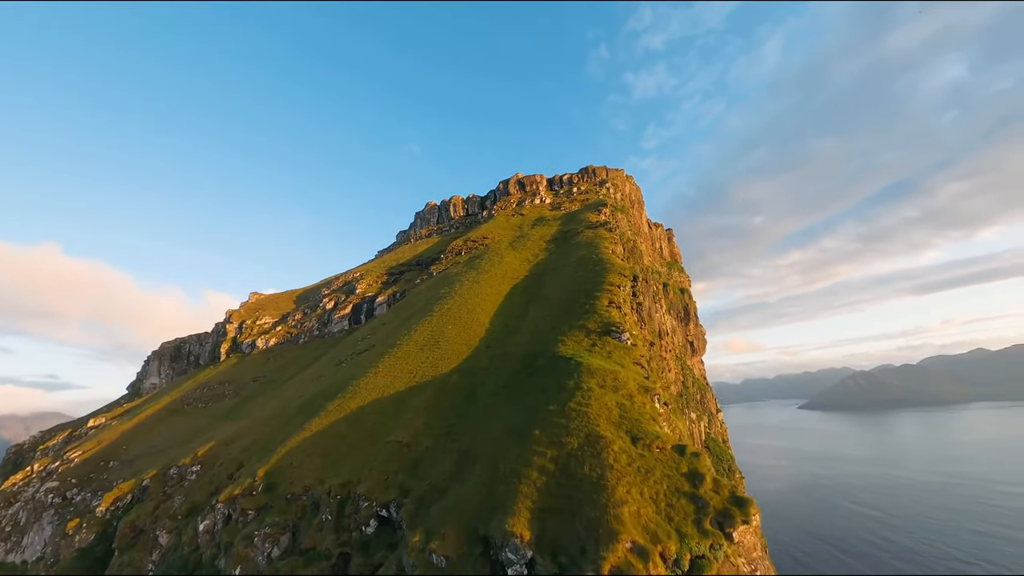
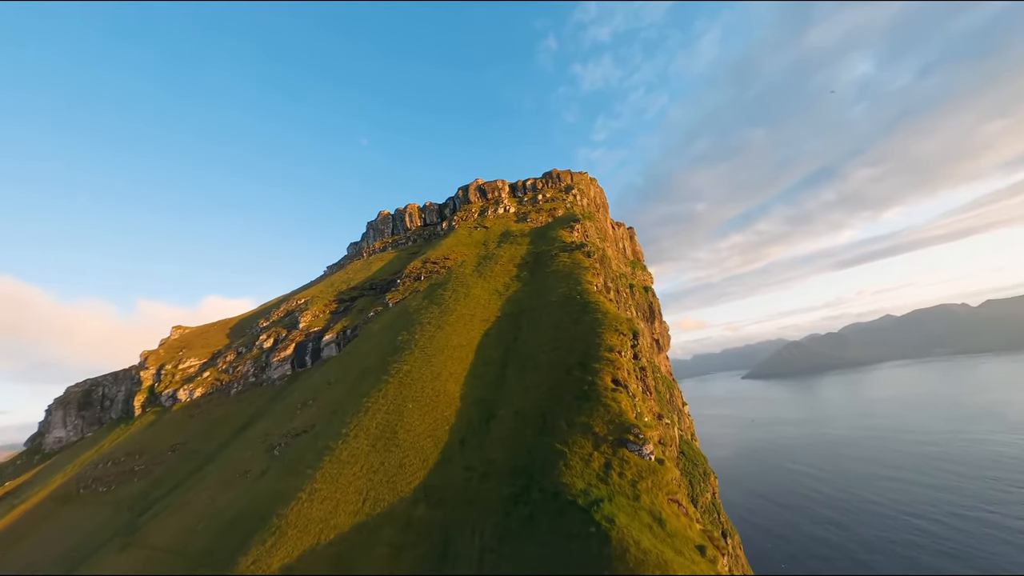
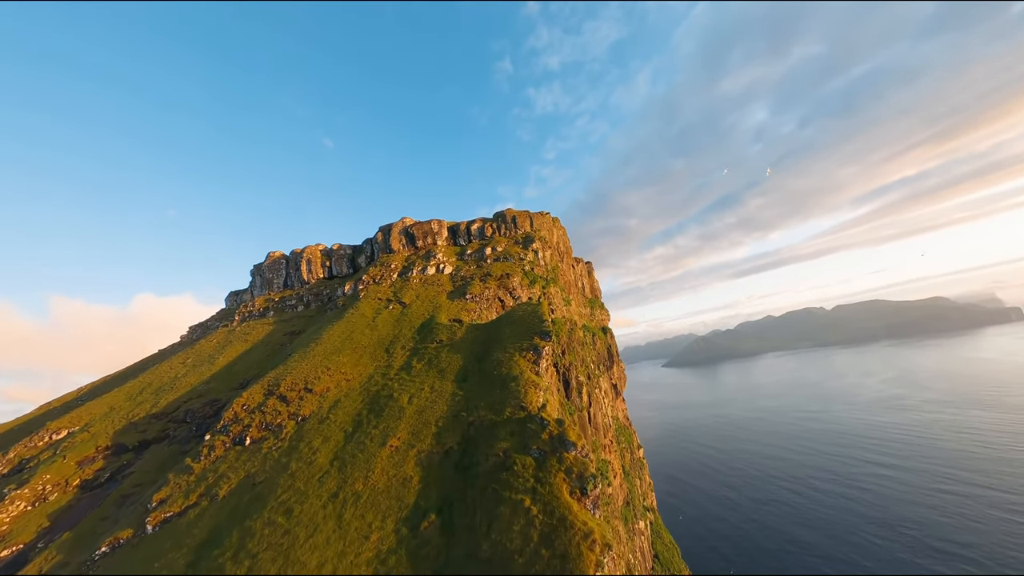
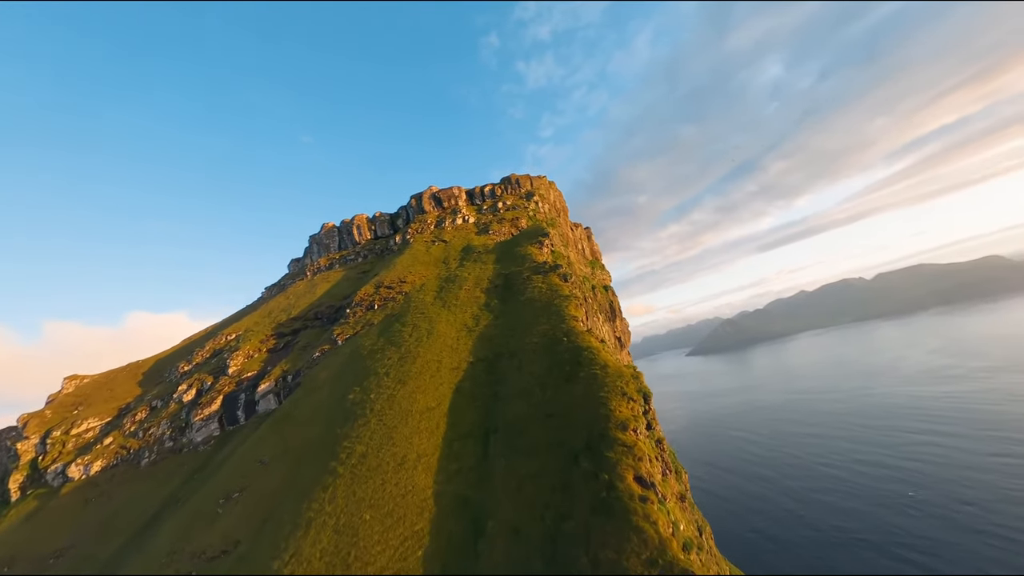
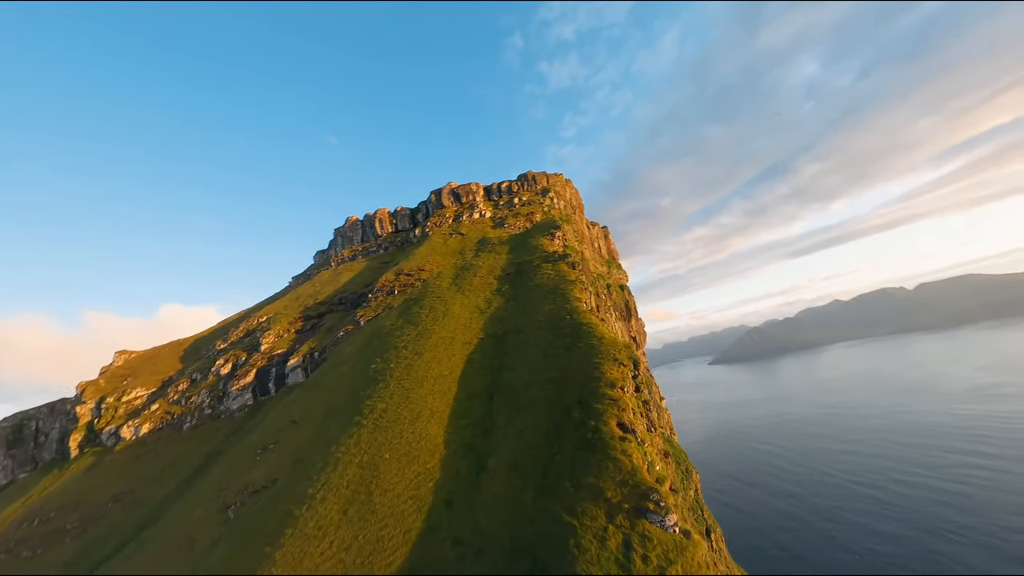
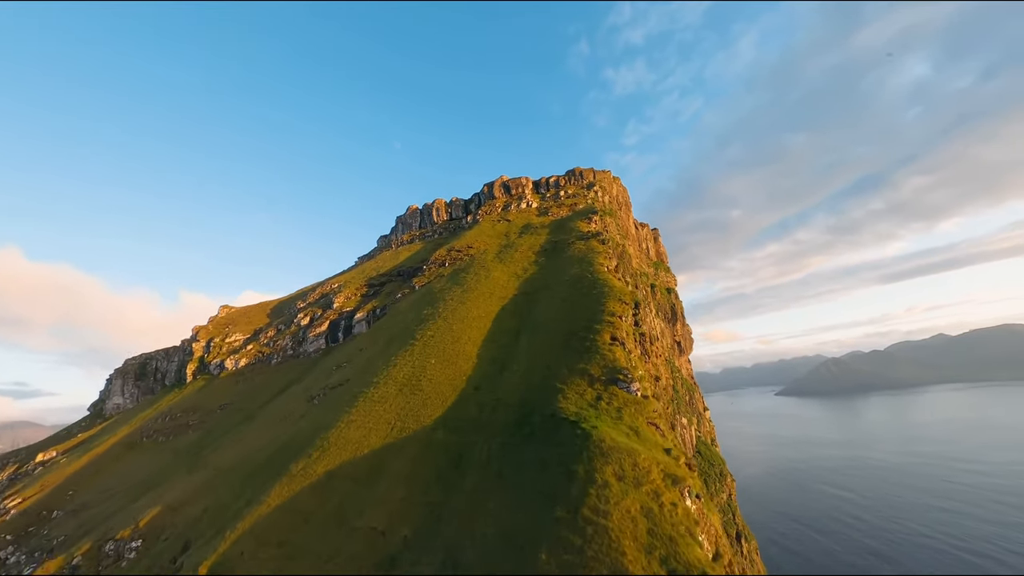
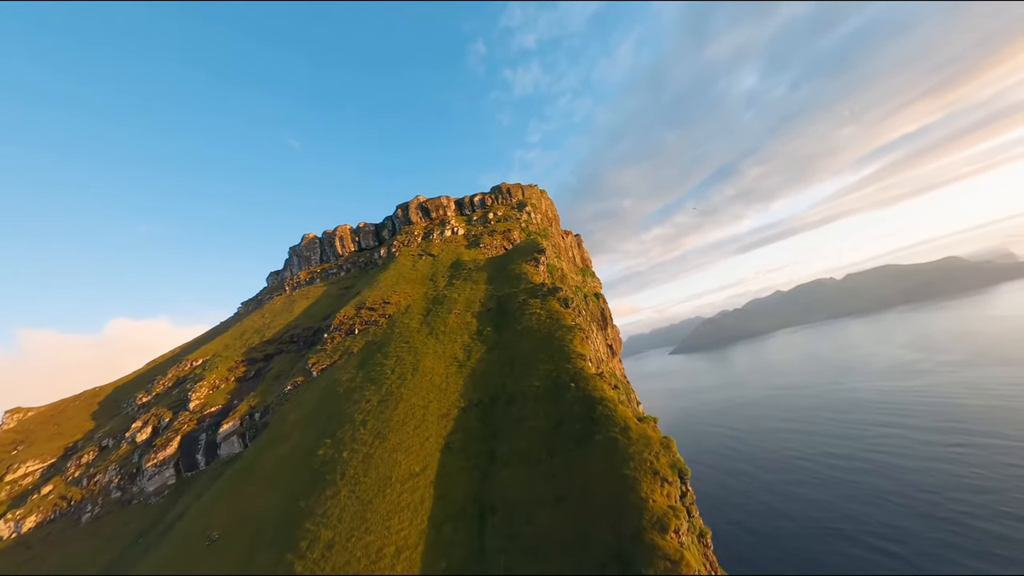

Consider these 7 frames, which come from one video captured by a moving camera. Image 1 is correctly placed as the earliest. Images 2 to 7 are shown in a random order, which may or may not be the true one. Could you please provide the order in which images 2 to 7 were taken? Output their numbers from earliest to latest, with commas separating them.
6, 2, 5, 4, 7, 3
